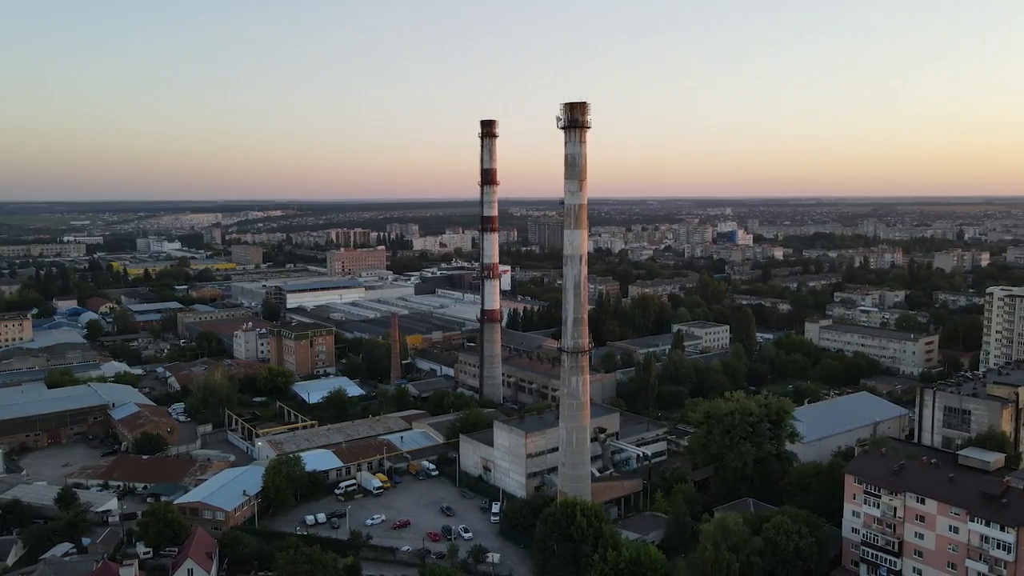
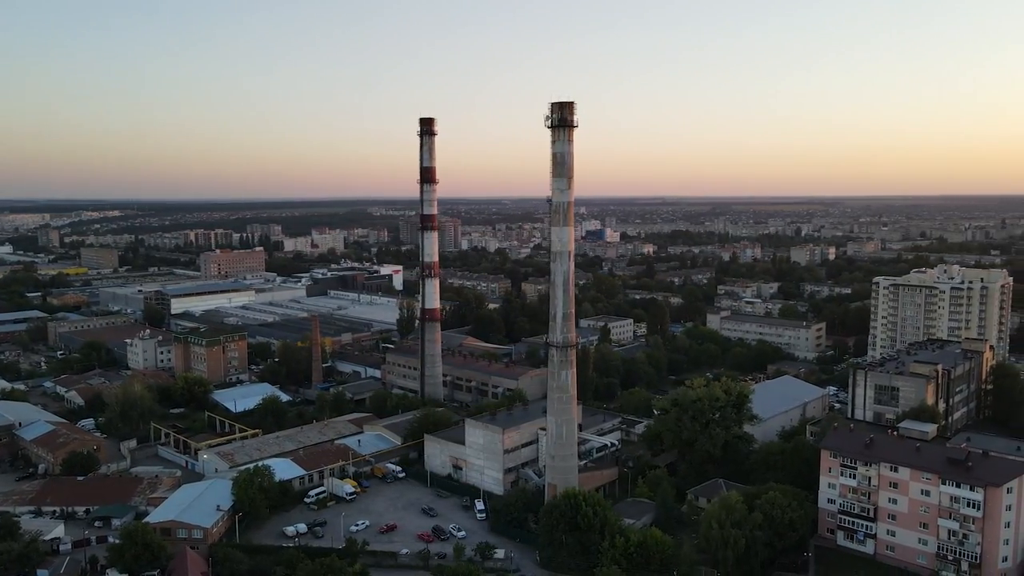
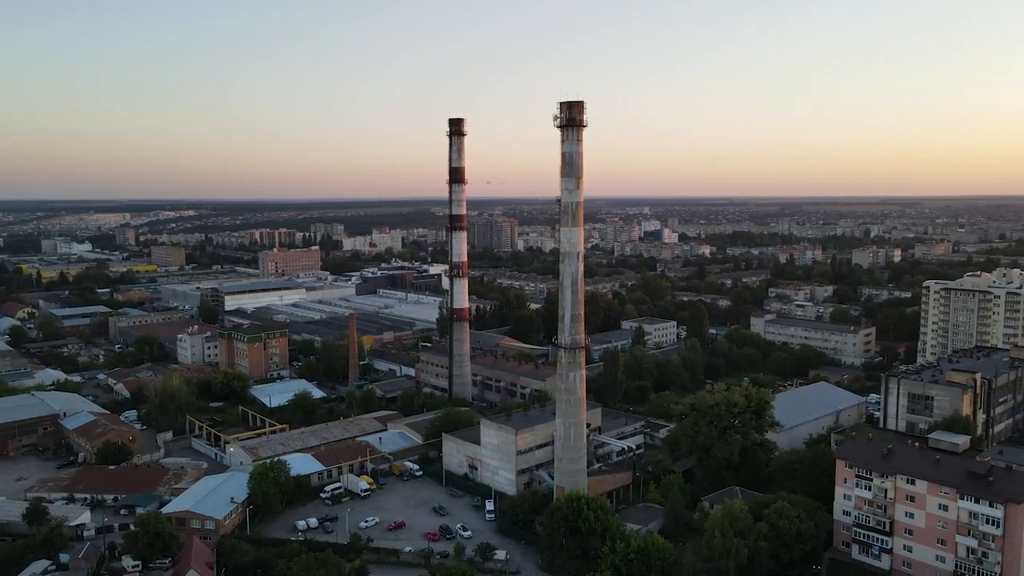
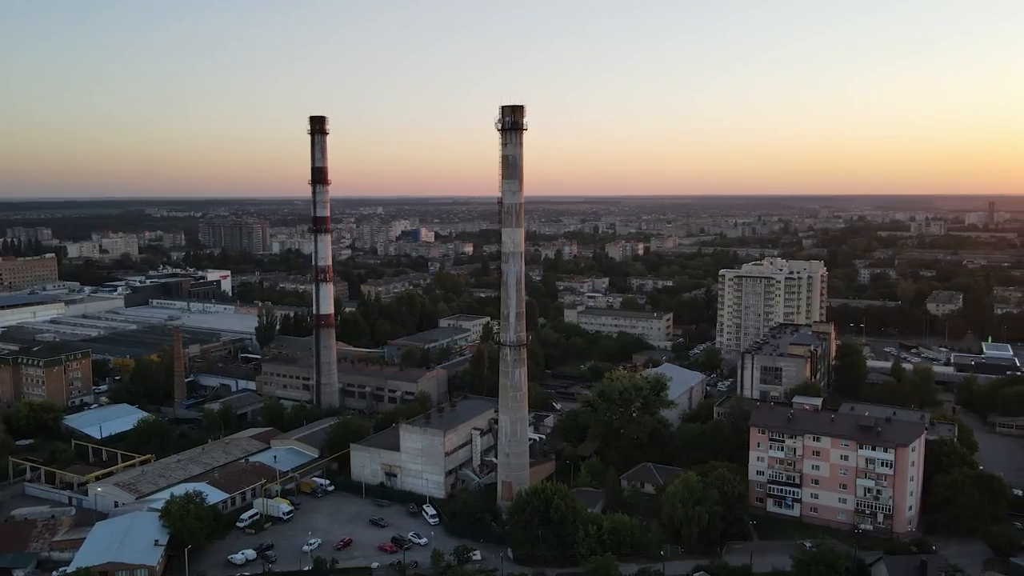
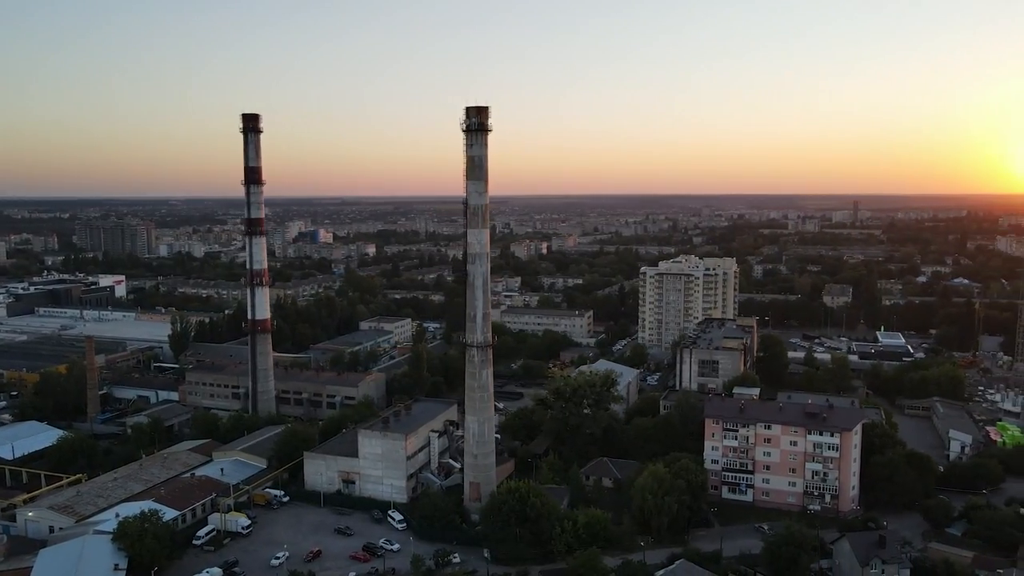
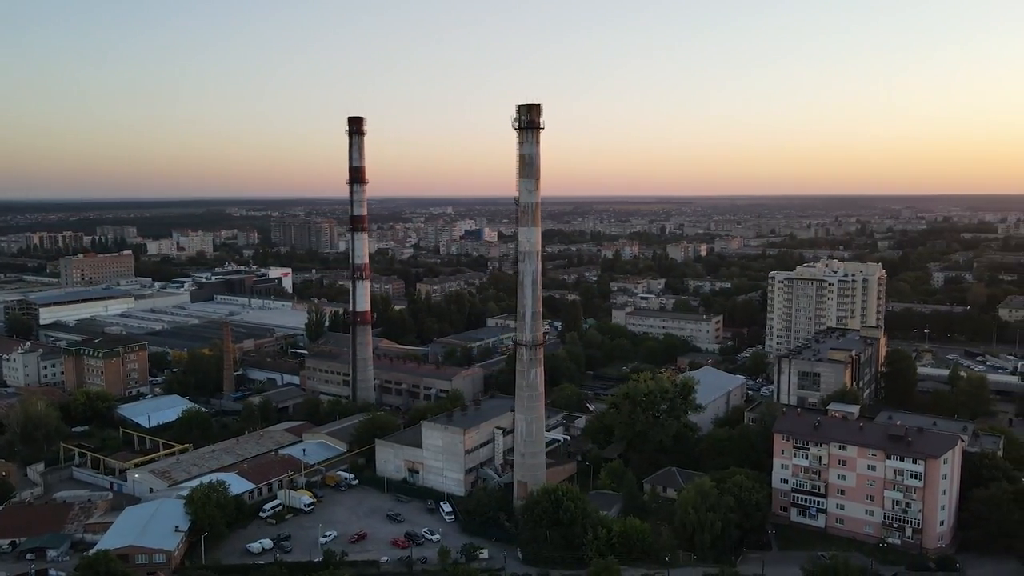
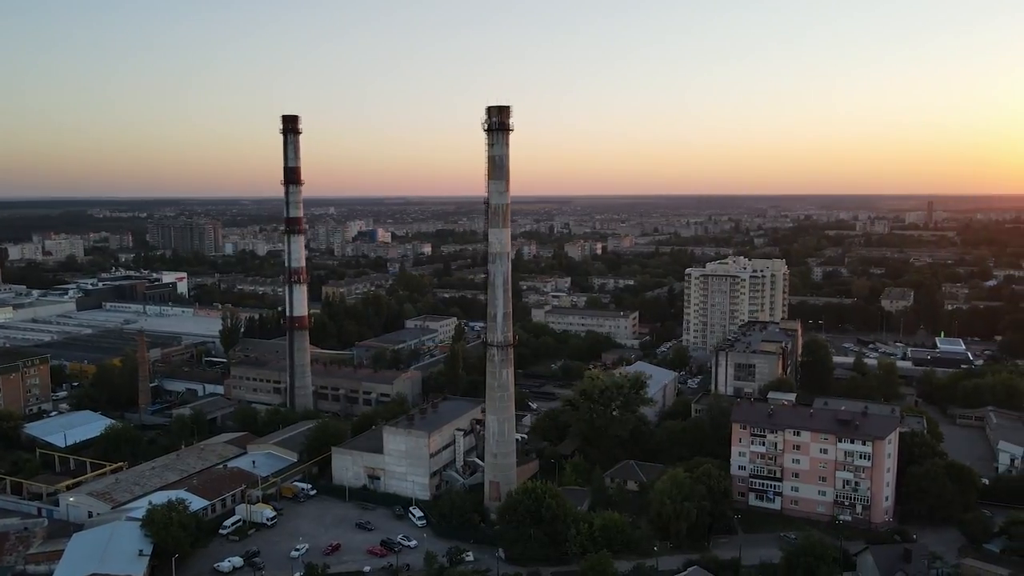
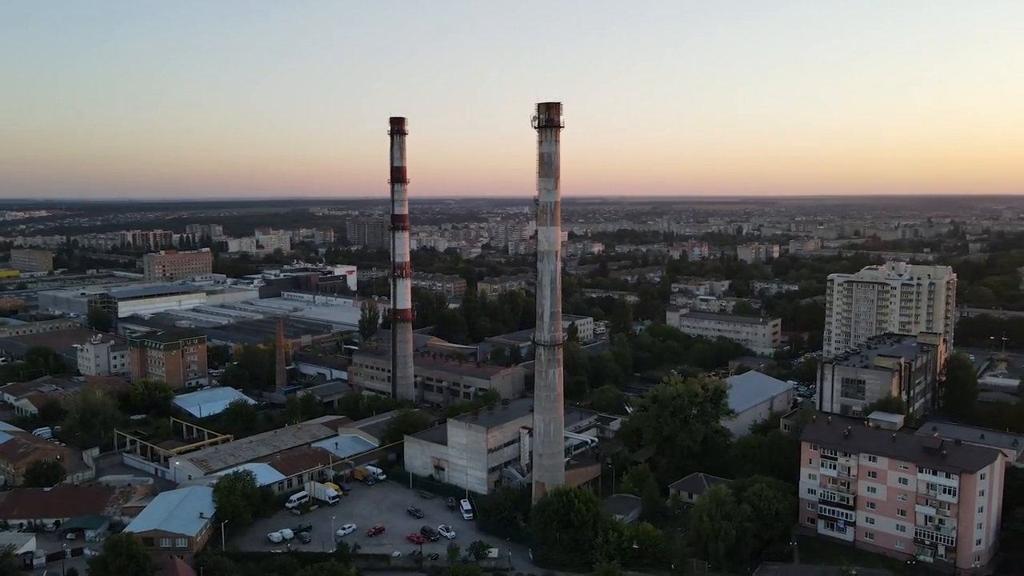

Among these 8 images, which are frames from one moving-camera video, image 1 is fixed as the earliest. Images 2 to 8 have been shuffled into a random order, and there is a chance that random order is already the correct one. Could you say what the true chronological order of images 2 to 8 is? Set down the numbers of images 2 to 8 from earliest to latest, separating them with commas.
3, 2, 8, 6, 4, 7, 5
